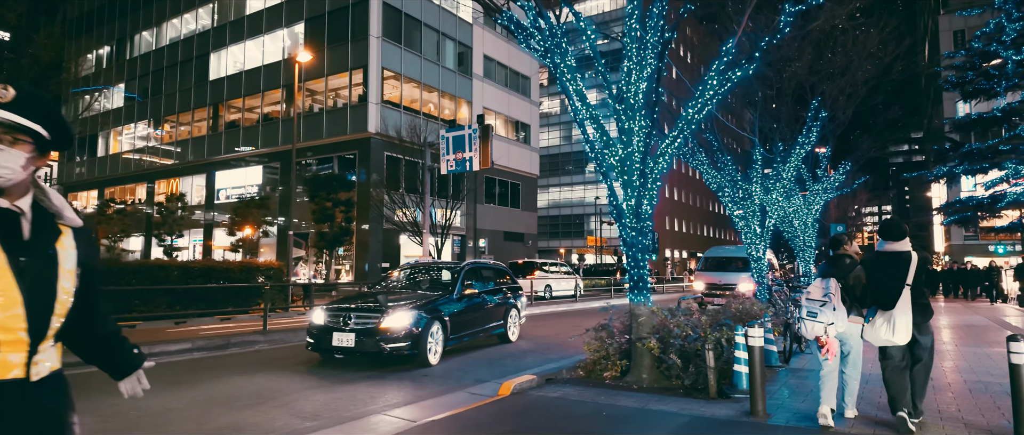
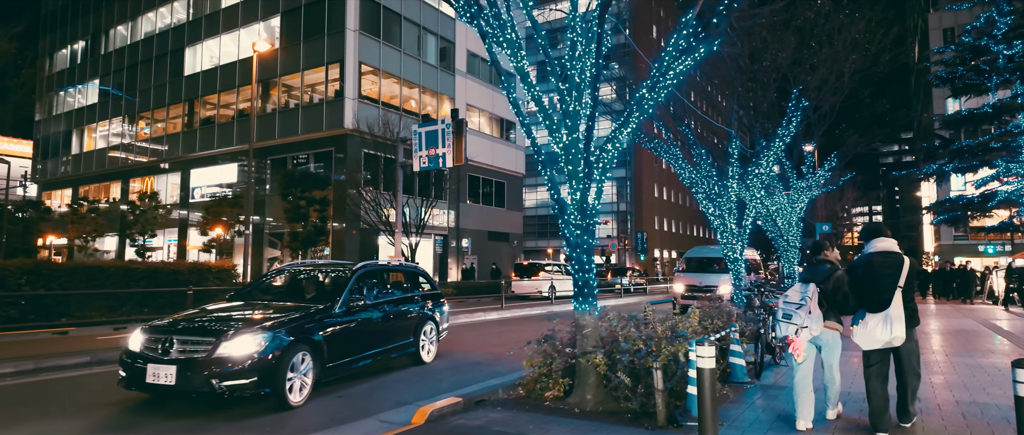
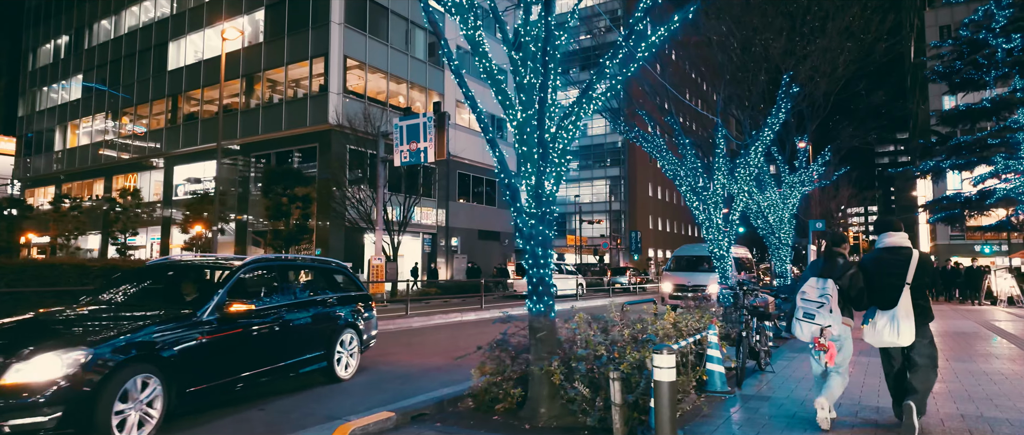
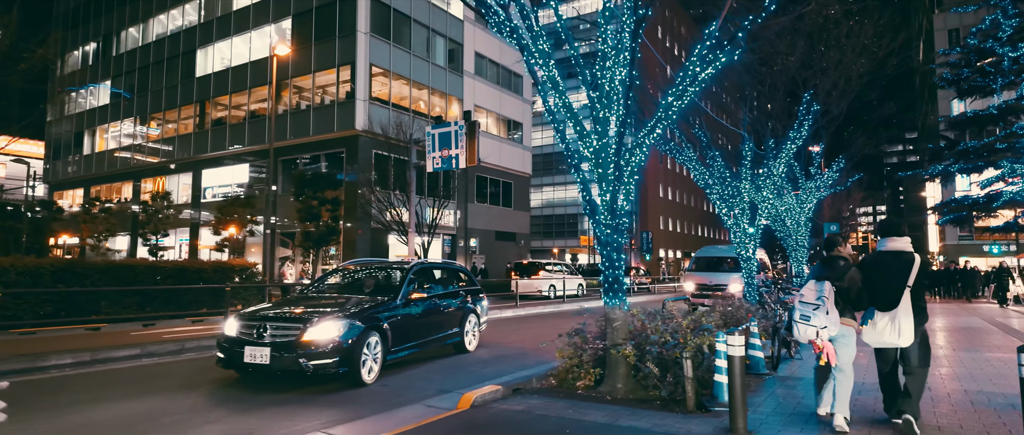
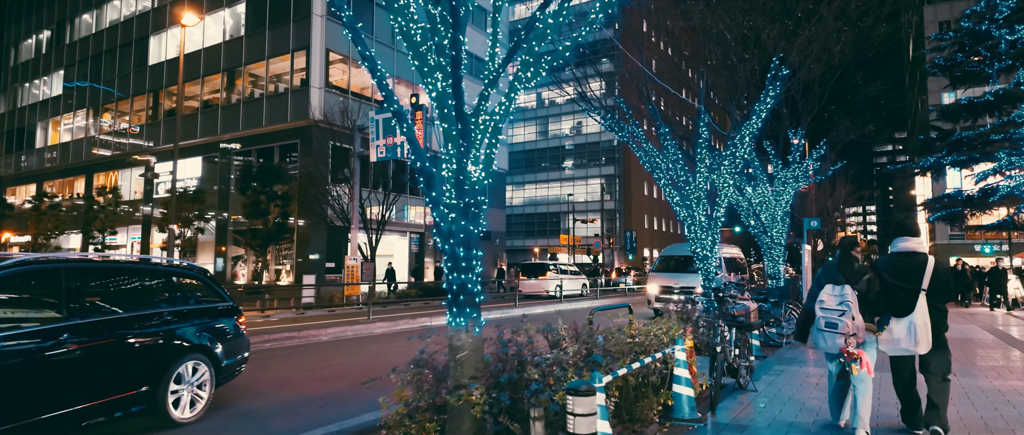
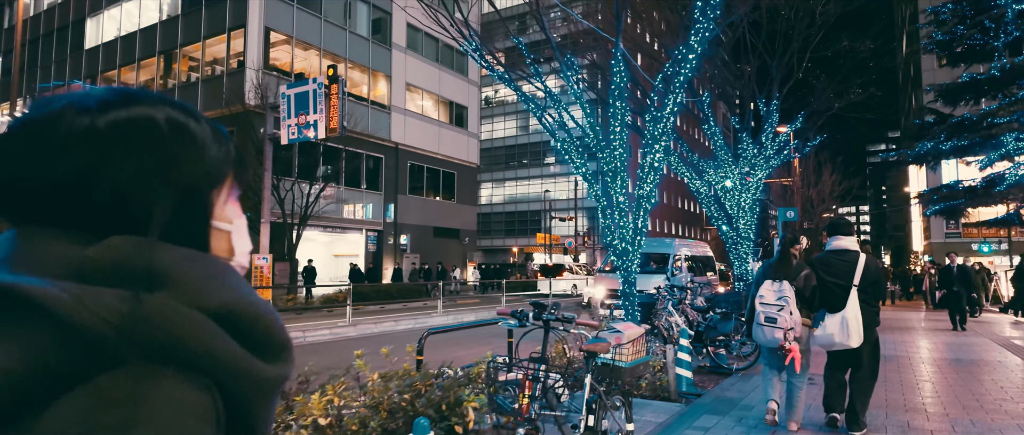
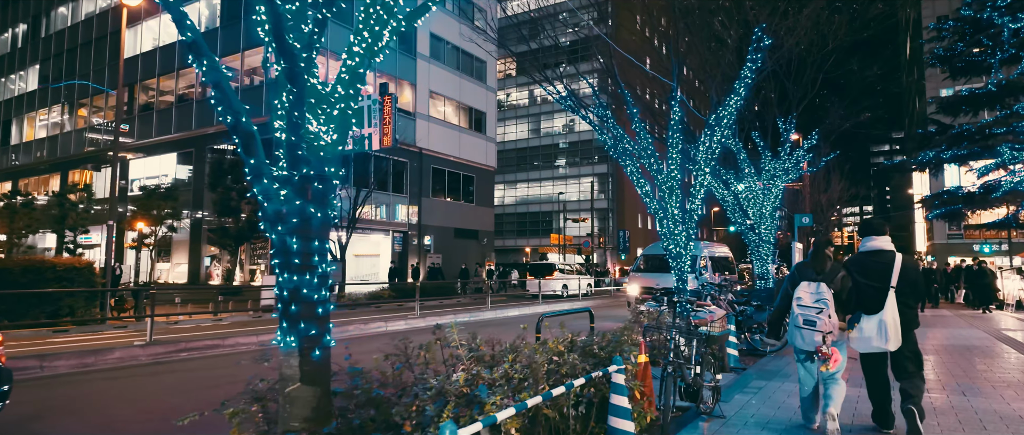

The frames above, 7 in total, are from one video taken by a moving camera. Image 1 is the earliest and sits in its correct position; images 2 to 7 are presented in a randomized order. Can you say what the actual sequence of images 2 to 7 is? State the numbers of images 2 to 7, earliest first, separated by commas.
4, 2, 3, 5, 7, 6
